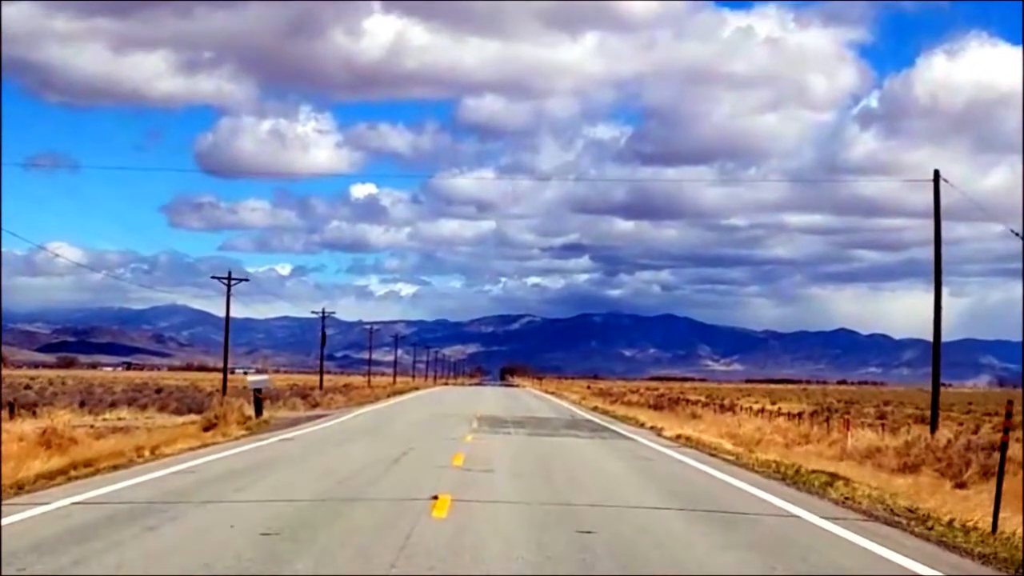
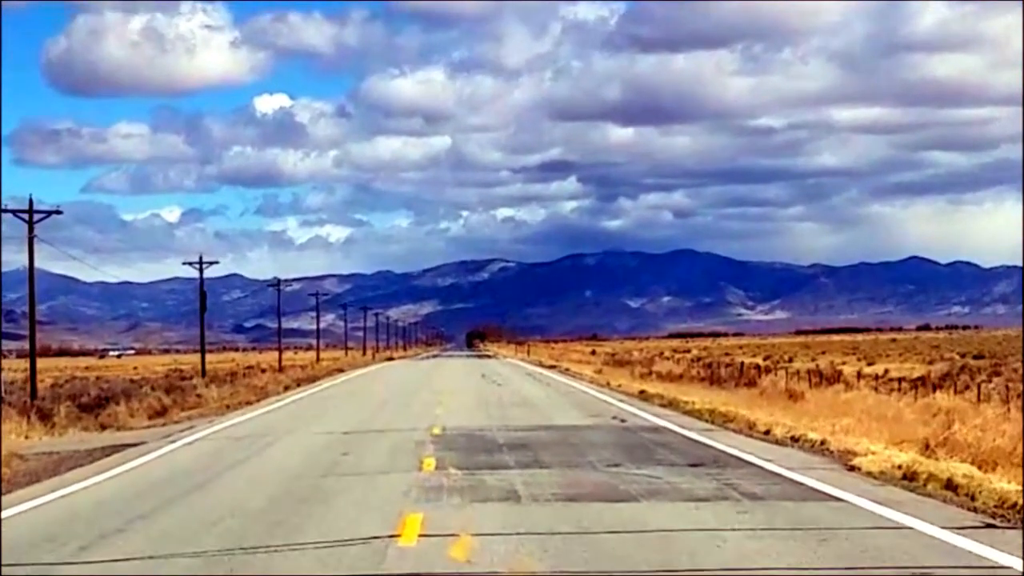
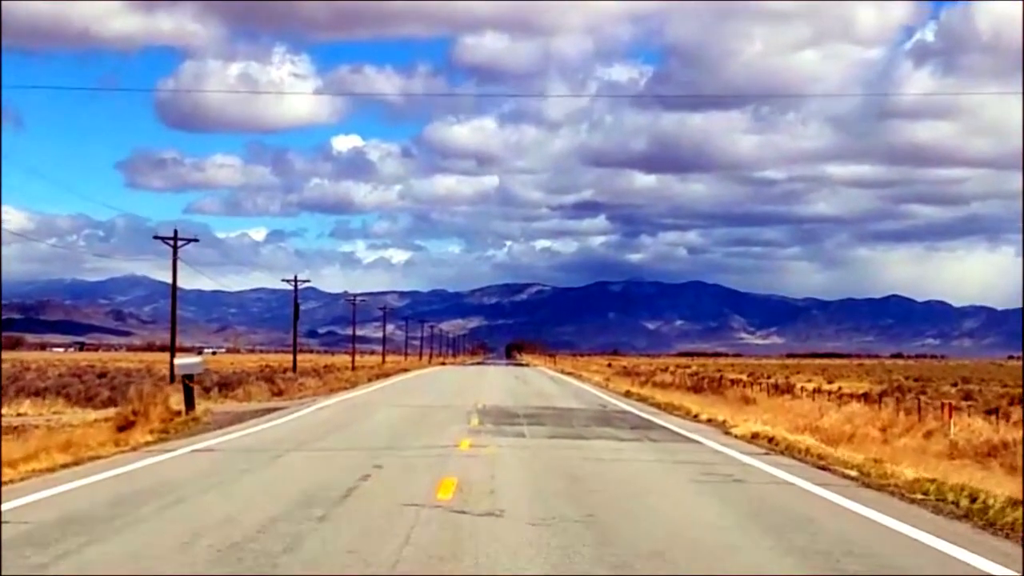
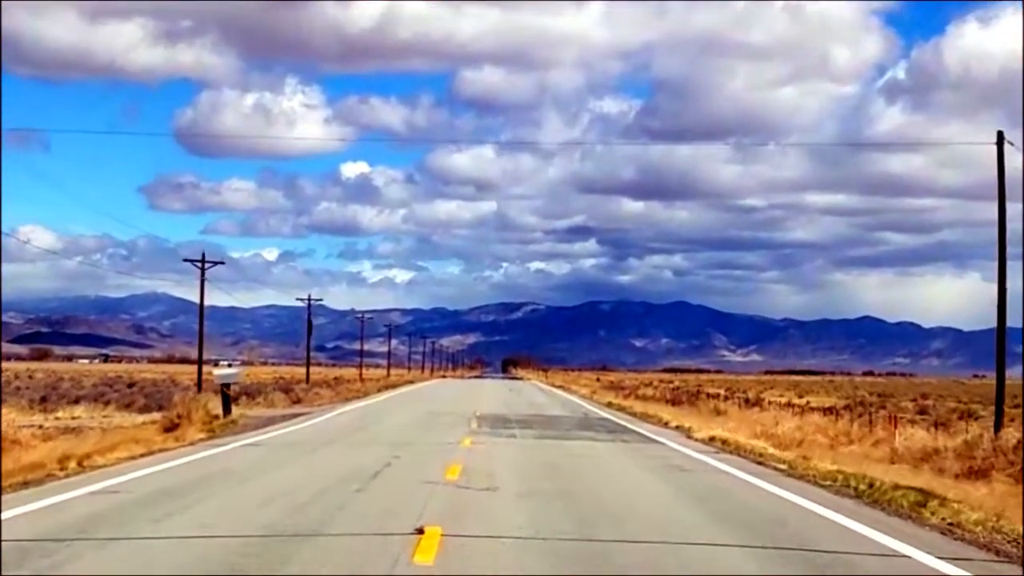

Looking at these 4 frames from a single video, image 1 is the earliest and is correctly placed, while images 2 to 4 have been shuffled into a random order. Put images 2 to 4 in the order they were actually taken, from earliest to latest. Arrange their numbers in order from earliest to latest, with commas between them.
4, 3, 2
